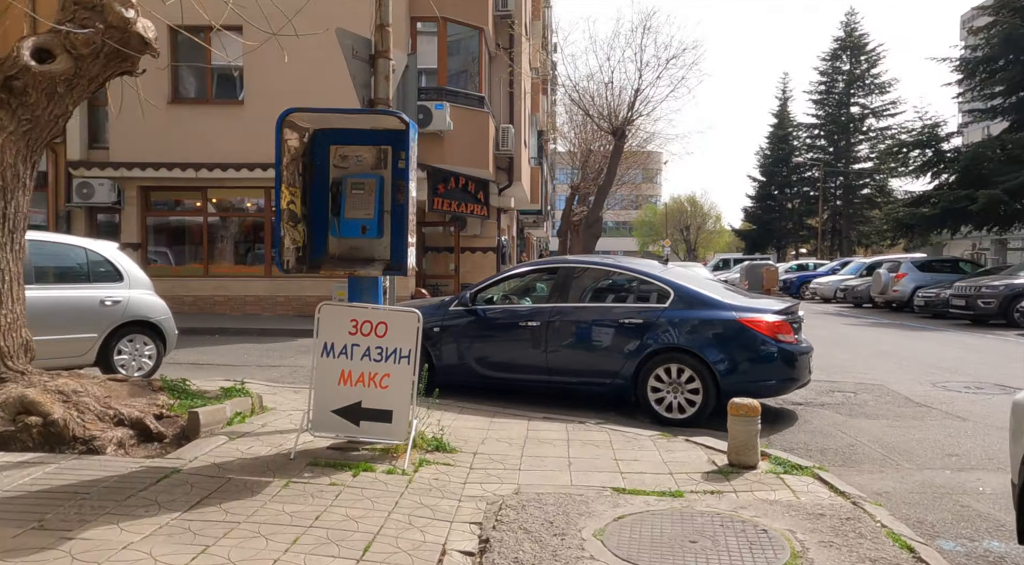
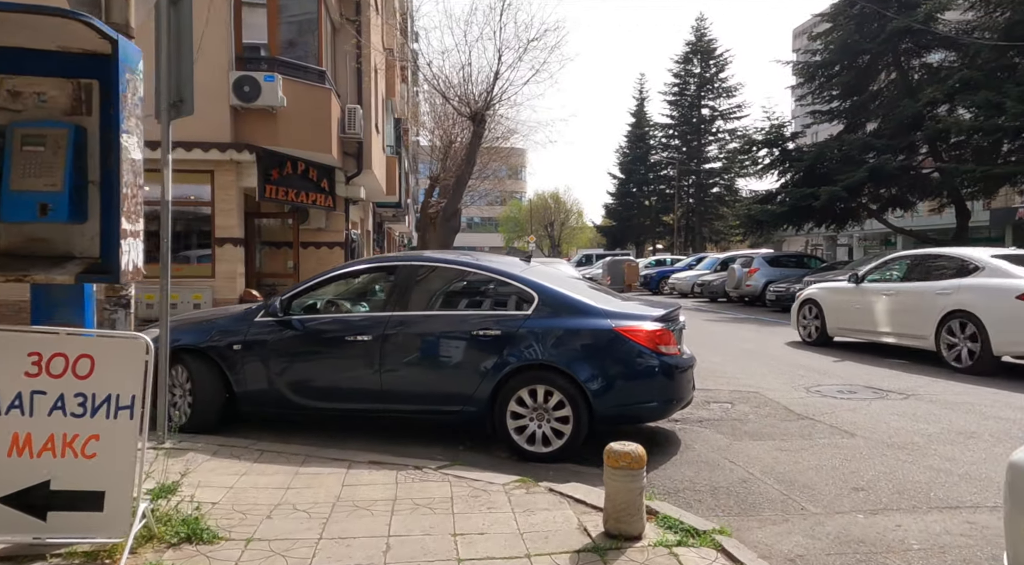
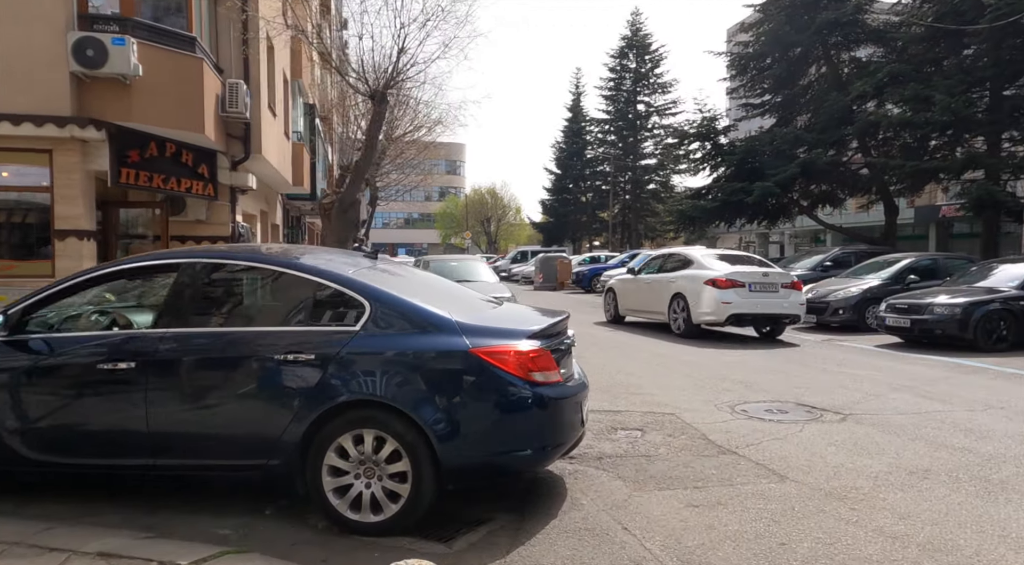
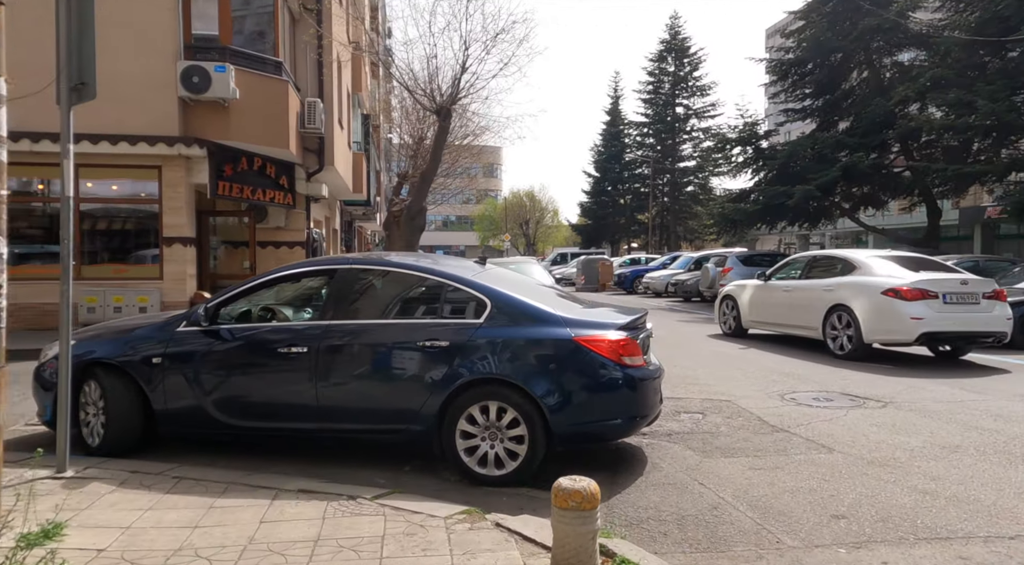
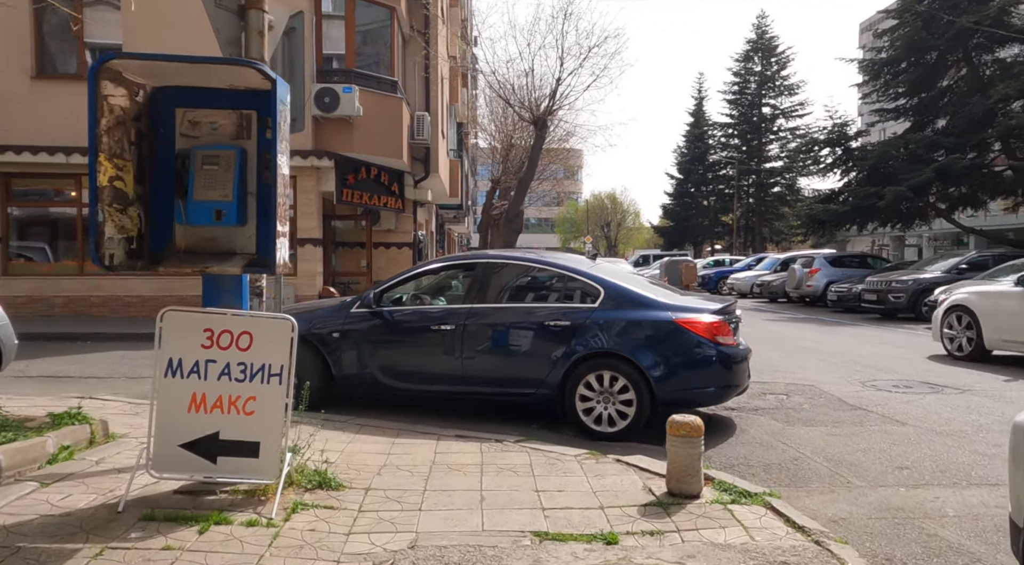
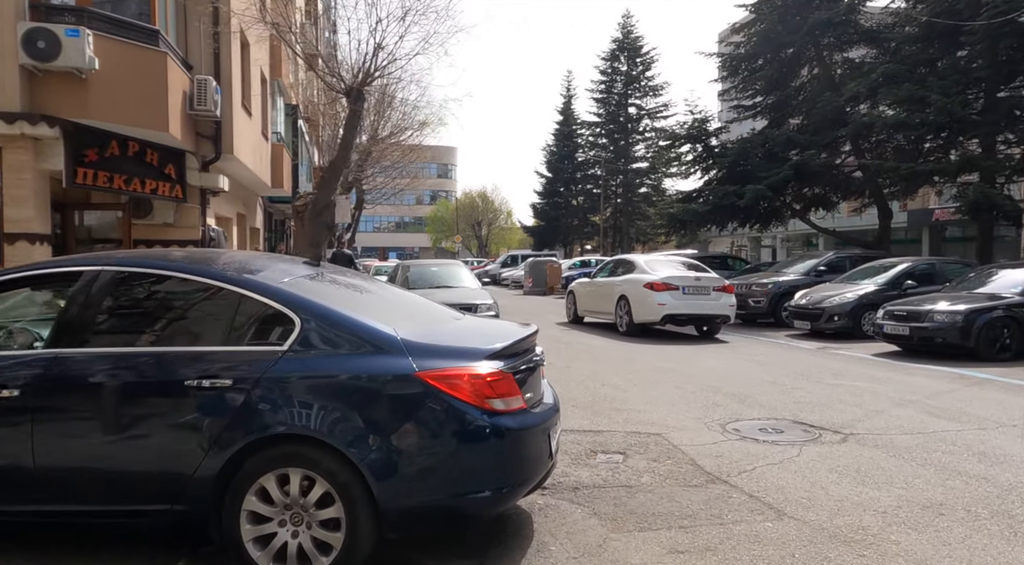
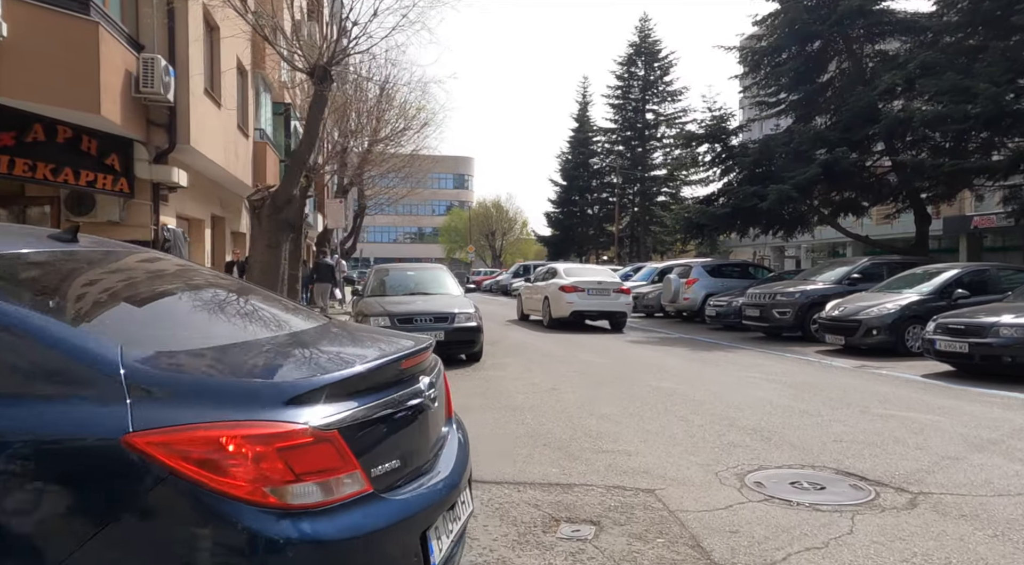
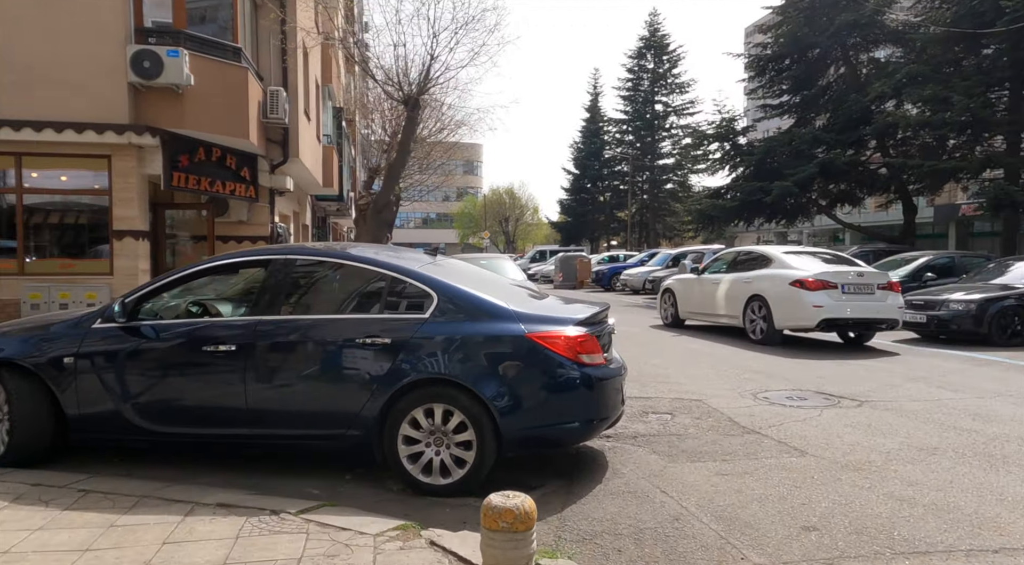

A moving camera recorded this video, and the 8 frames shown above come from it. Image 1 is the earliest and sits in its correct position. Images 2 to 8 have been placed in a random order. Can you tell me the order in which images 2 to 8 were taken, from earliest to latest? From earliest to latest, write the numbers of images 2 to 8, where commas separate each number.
5, 2, 4, 8, 3, 6, 7
